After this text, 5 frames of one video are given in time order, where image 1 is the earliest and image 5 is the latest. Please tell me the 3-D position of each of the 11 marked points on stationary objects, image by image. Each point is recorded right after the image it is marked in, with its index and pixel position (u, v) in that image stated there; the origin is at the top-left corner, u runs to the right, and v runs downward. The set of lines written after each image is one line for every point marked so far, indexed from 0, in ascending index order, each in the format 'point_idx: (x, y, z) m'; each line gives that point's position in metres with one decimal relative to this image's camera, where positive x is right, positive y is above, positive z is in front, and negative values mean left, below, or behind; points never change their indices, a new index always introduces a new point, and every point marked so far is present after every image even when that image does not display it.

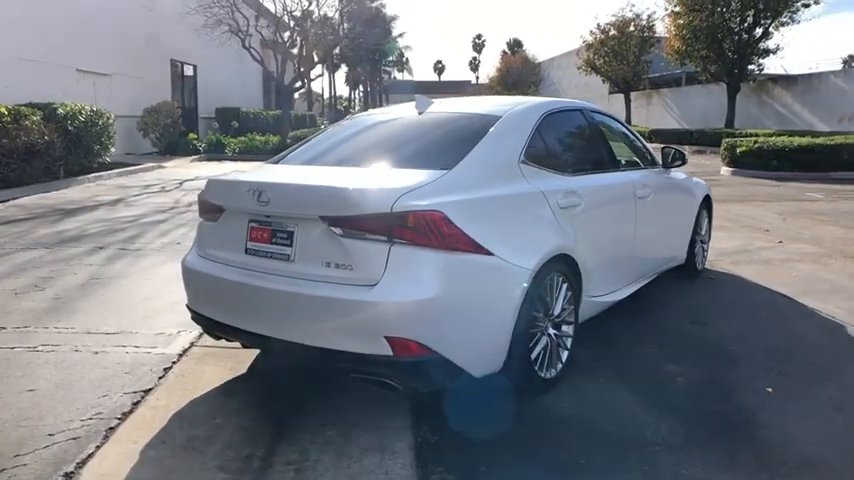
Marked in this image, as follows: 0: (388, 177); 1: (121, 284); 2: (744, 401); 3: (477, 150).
0: (-0.2, +0.3, +3.6) m
1: (-2.9, -0.4, +6.3) m
2: (+1.8, -0.9, +3.9) m
3: (+0.3, +0.5, +4.0) m
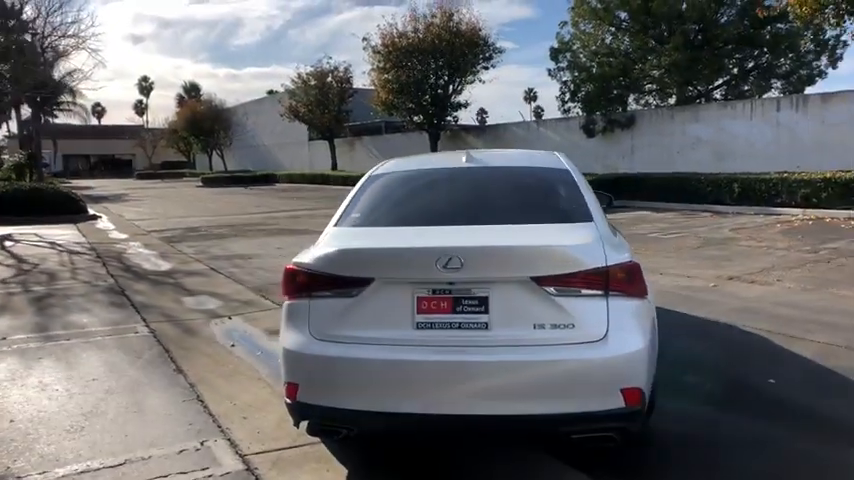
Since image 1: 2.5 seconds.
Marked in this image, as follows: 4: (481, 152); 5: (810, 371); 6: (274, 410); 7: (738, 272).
0: (+0.7, +0.1, +3.6) m
1: (-2.9, -1.1, +4.7) m
2: (+2.5, -1.1, +4.7) m
3: (+0.9, +0.3, +4.2) m
4: (+0.4, +0.7, +4.9) m
5: (+3.0, -1.0, +5.1) m
6: (-1.1, -1.2, +4.6) m
7: (+4.5, -0.5, +9.5) m
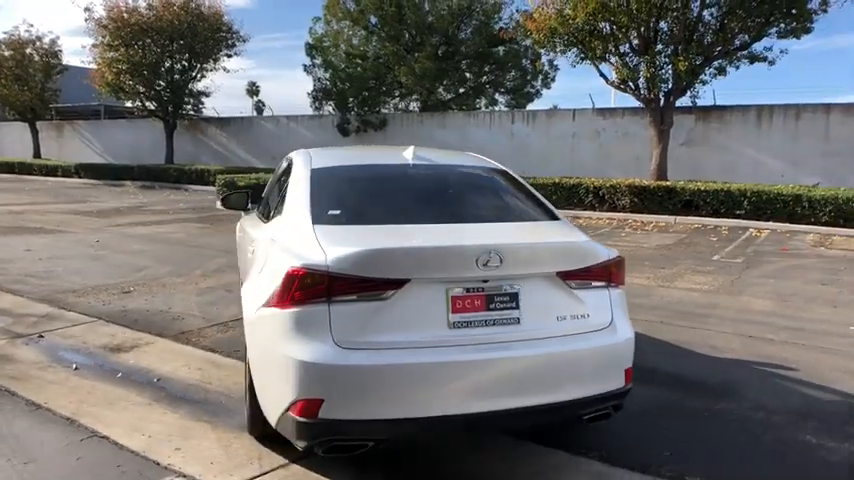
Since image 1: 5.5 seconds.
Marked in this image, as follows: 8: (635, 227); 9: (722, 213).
0: (+0.7, +0.1, +3.8) m
1: (-3.0, -1.2, +3.3) m
2: (+1.8, -1.1, +5.6) m
3: (+0.6, +0.3, +4.4) m
4: (-0.2, +0.7, +4.9) m
5: (+2.1, -1.0, +6.1) m
6: (-1.3, -1.2, +4.0) m
7: (+1.6, -0.4, +10.8) m
8: (+5.0, +0.3, +16.0) m
9: (+7.4, +0.7, +16.5) m
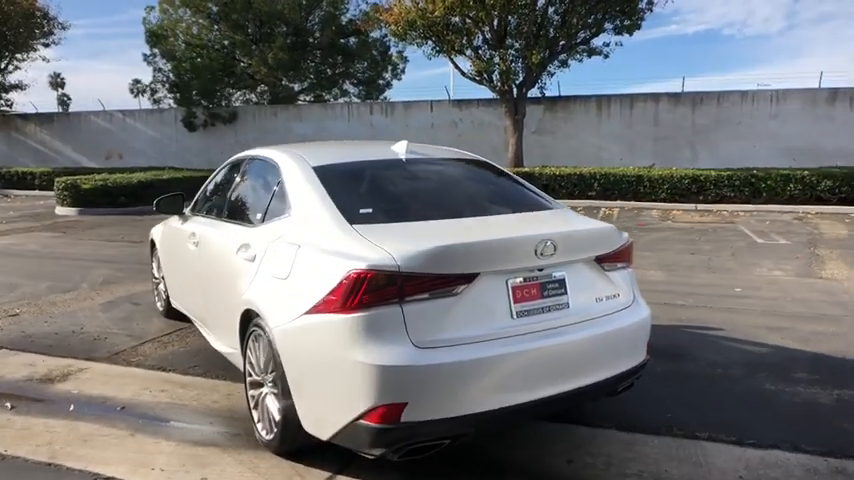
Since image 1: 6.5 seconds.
0: (+0.8, +0.1, +4.0) m
1: (-2.6, -1.3, +2.6) m
2: (+1.5, -0.9, +6.0) m
3: (+0.6, +0.4, +4.6) m
4: (-0.3, +0.7, +4.8) m
5: (+1.6, -0.8, +6.6) m
6: (-1.1, -1.2, +3.7) m
7: (0.0, -0.2, +11.0) m
8: (+1.9, +0.7, +16.9) m
9: (+4.0, +1.2, +17.9) m
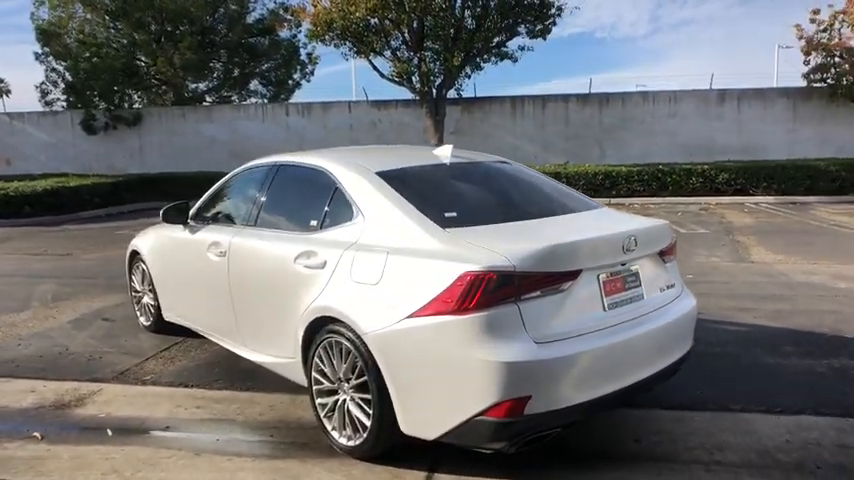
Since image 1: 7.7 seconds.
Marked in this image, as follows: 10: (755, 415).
0: (+1.2, +0.2, +4.2) m
1: (-1.9, -1.4, +2.3) m
2: (+1.6, -0.9, +6.4) m
3: (+0.9, +0.4, +4.8) m
4: (-0.1, +0.7, +4.9) m
5: (+1.6, -0.7, +7.0) m
6: (-0.6, -1.3, +3.7) m
7: (-0.7, -0.2, +11.0) m
8: (+0.1, +0.8, +17.2) m
9: (+2.0, +1.3, +18.6) m
10: (+2.1, -1.1, +4.3) m
